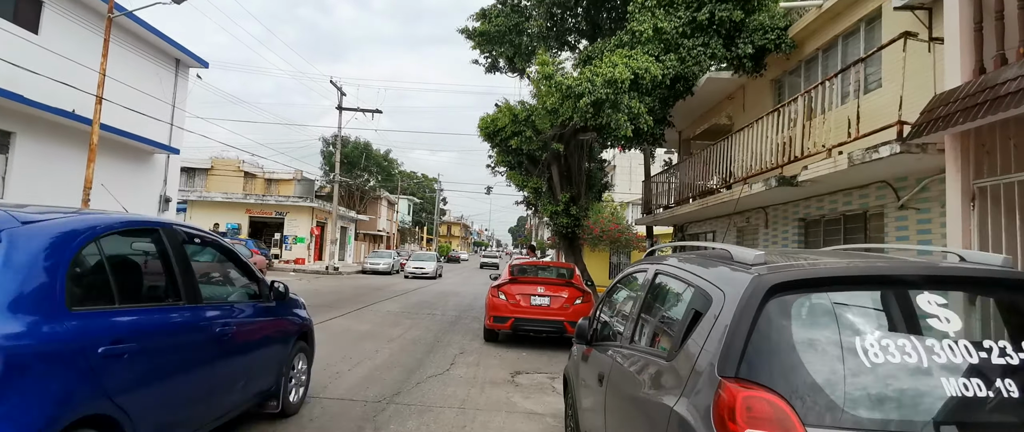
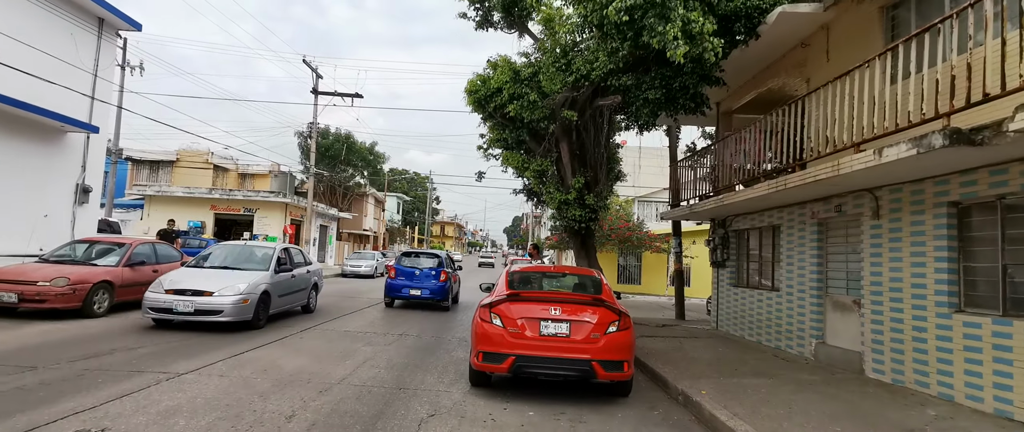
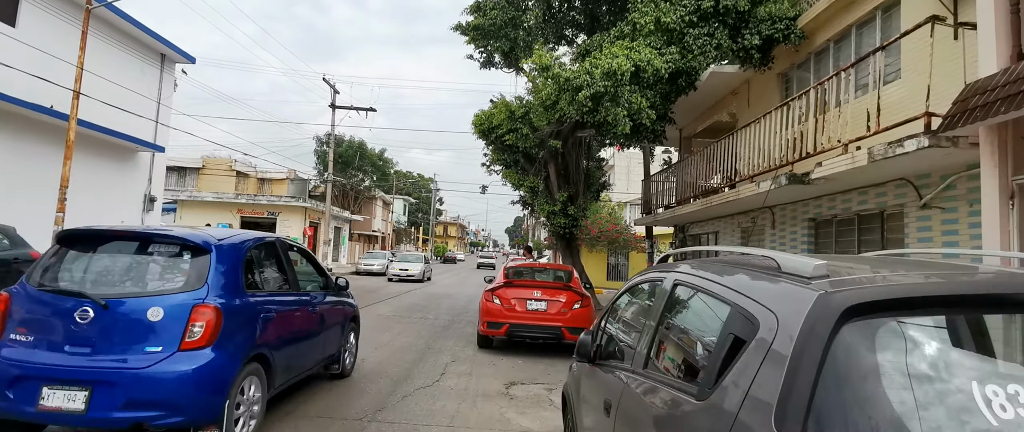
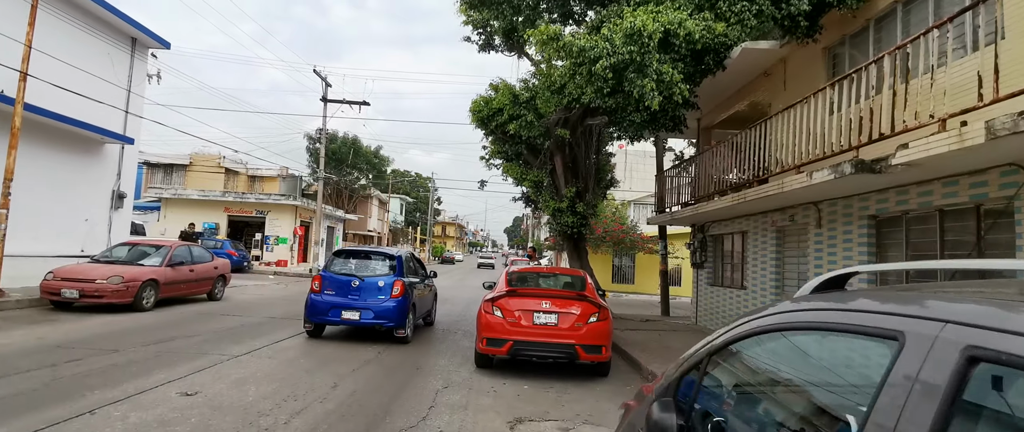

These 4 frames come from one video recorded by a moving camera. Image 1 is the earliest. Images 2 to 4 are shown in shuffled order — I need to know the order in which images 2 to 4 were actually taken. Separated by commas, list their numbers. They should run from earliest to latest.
3, 4, 2
